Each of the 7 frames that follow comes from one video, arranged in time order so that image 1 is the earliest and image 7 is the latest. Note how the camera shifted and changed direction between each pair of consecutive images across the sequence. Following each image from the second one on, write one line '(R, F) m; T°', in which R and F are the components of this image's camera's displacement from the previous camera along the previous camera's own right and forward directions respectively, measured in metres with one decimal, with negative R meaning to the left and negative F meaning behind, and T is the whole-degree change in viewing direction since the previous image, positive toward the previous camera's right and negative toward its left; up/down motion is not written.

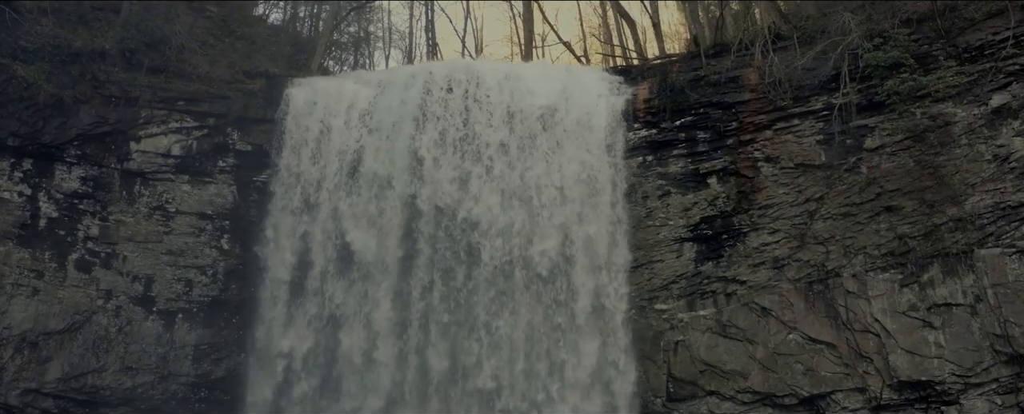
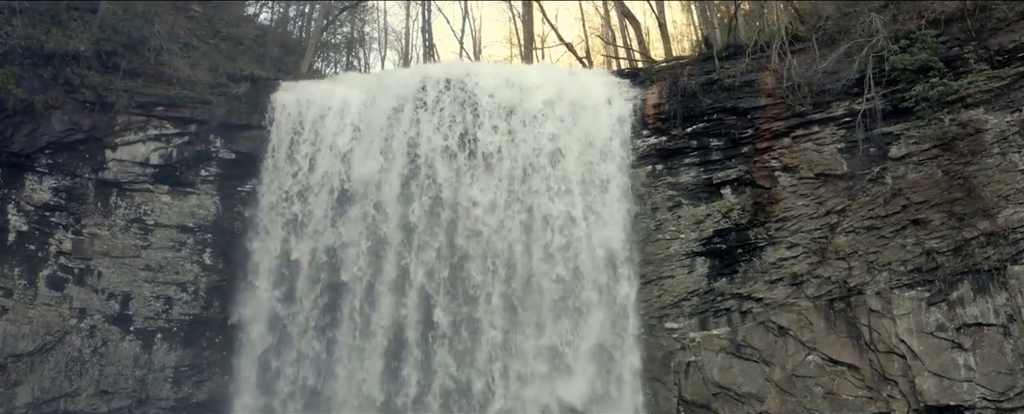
(0.0, +0.7) m; 0°
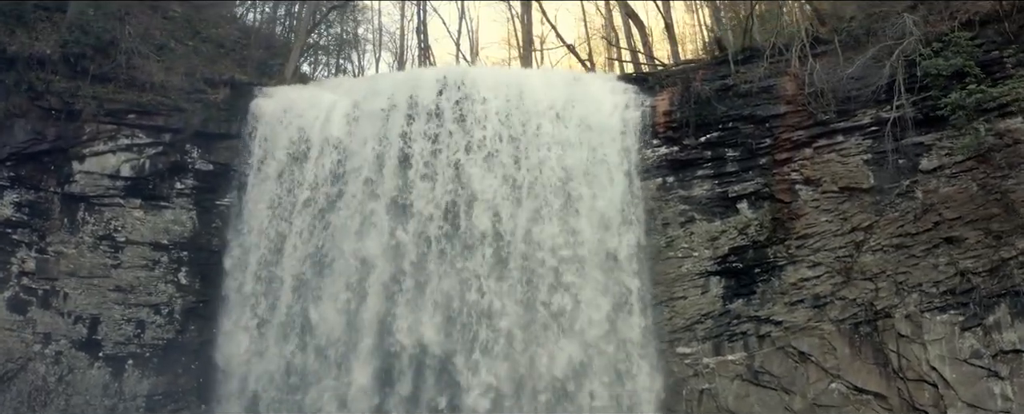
(0.0, +0.7) m; 0°
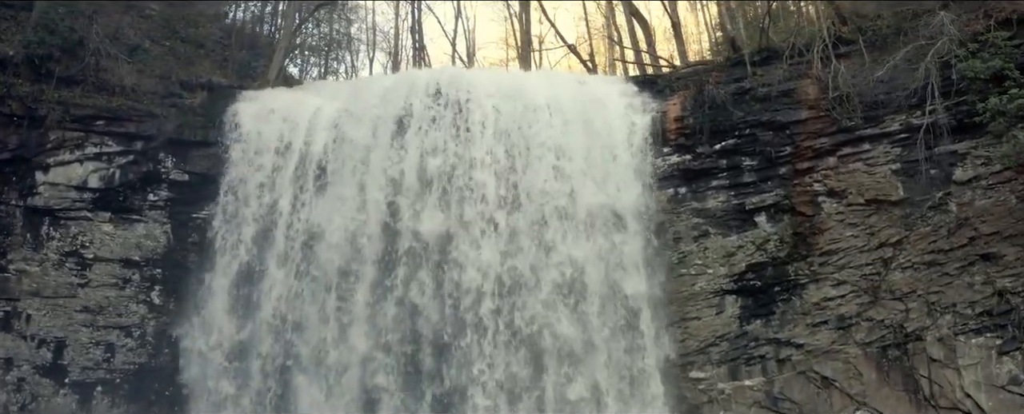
(0.0, +0.7) m; 0°
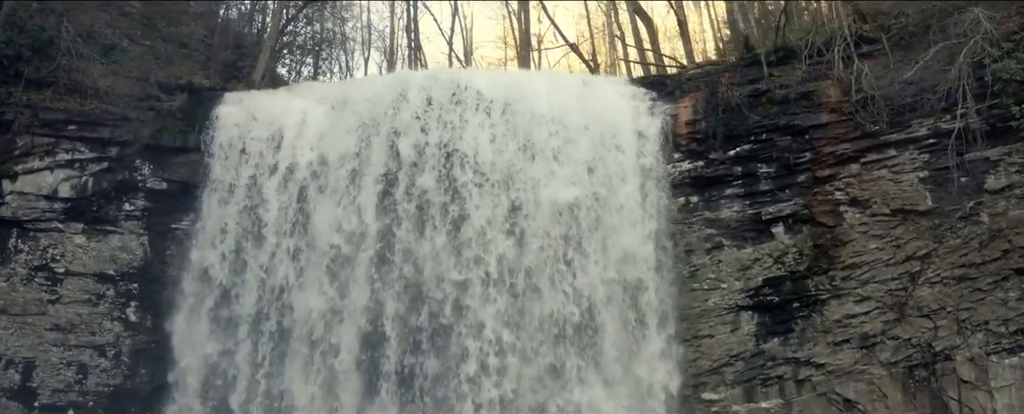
(0.0, +0.6) m; 0°
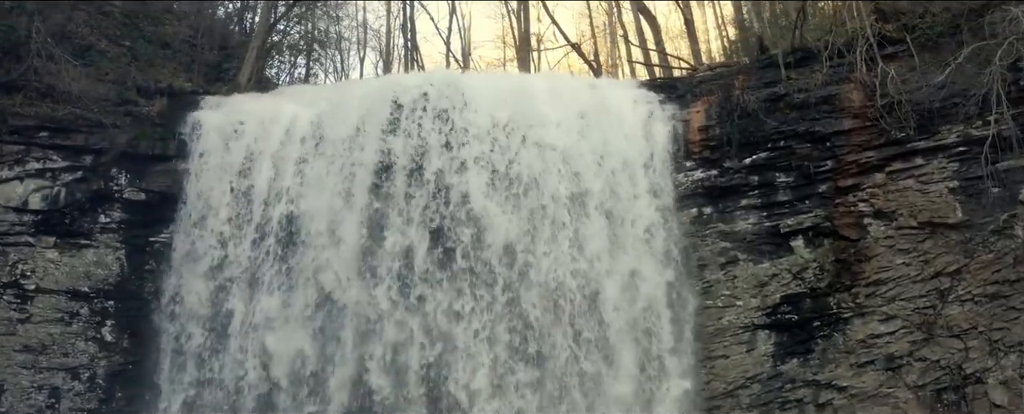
(0.0, +0.5) m; 0°
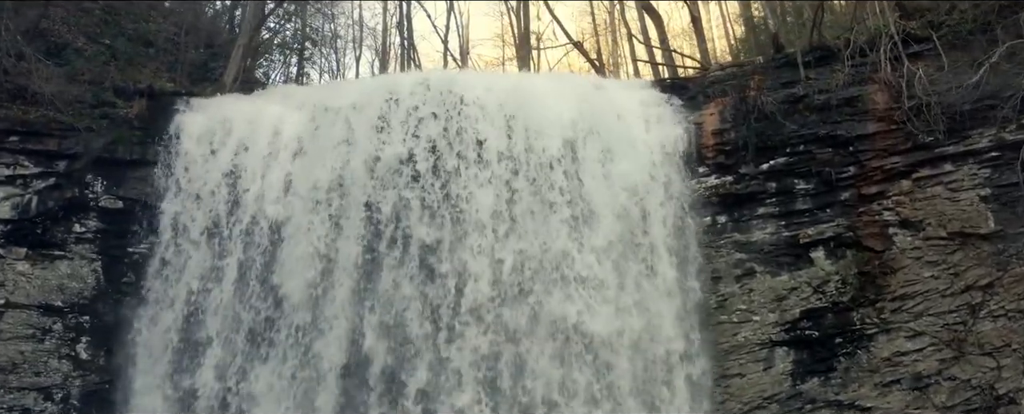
(0.0, +0.5) m; 0°
